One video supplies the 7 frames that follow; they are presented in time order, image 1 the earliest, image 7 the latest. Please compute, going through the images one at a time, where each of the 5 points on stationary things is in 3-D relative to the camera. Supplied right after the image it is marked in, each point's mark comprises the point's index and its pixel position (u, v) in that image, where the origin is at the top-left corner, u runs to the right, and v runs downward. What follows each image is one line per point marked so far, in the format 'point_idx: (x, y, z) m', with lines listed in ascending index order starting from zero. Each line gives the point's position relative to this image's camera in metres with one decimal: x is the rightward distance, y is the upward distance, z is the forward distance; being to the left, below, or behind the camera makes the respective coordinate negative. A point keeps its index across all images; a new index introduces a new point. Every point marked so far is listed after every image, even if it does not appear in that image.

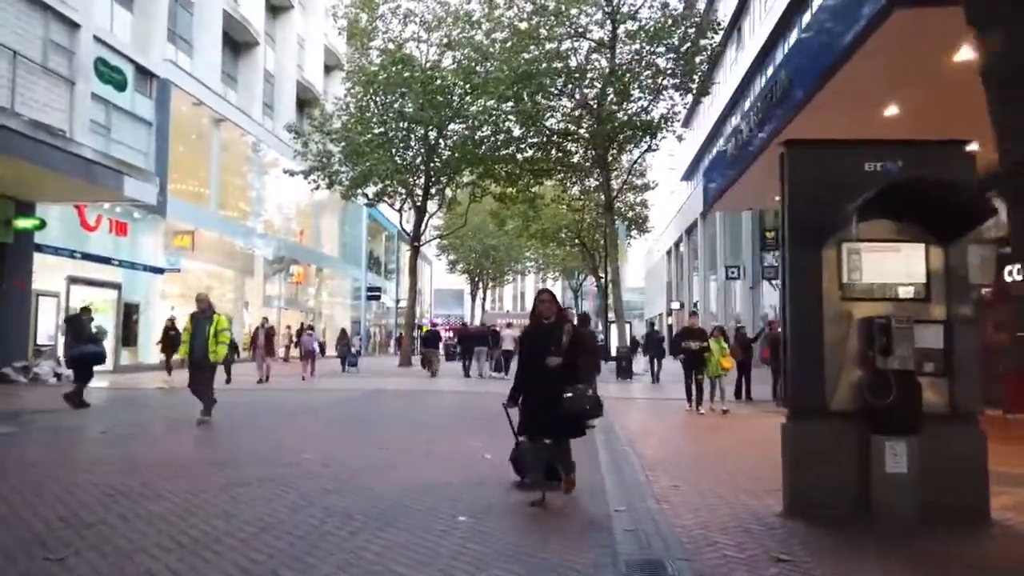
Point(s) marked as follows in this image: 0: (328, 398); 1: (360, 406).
0: (-4.7, -2.9, +18.4) m
1: (-3.5, -2.8, +17.0) m
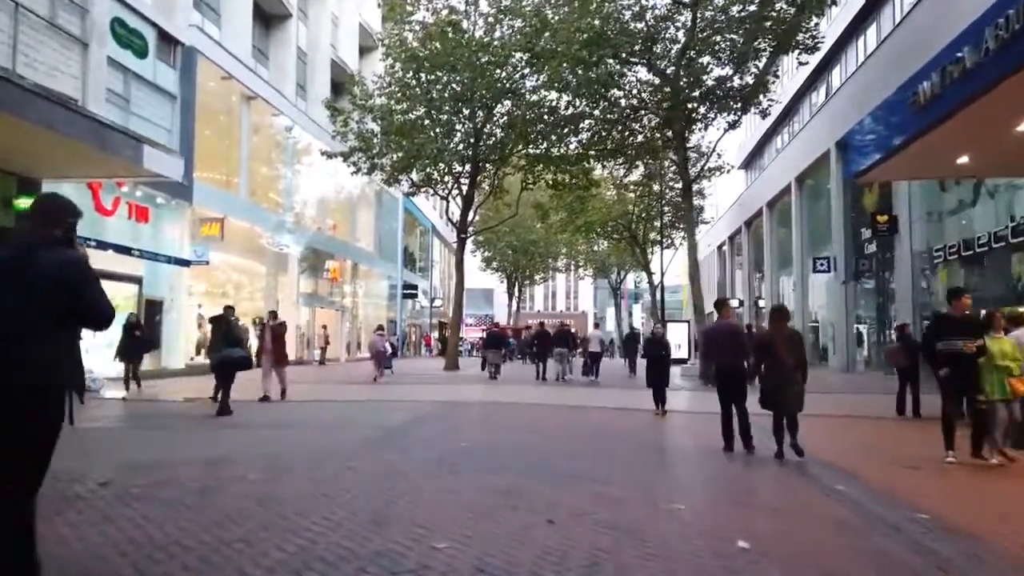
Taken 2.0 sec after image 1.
0: (-2.6, -2.7, +15.0) m
1: (-1.4, -2.6, +13.6) m
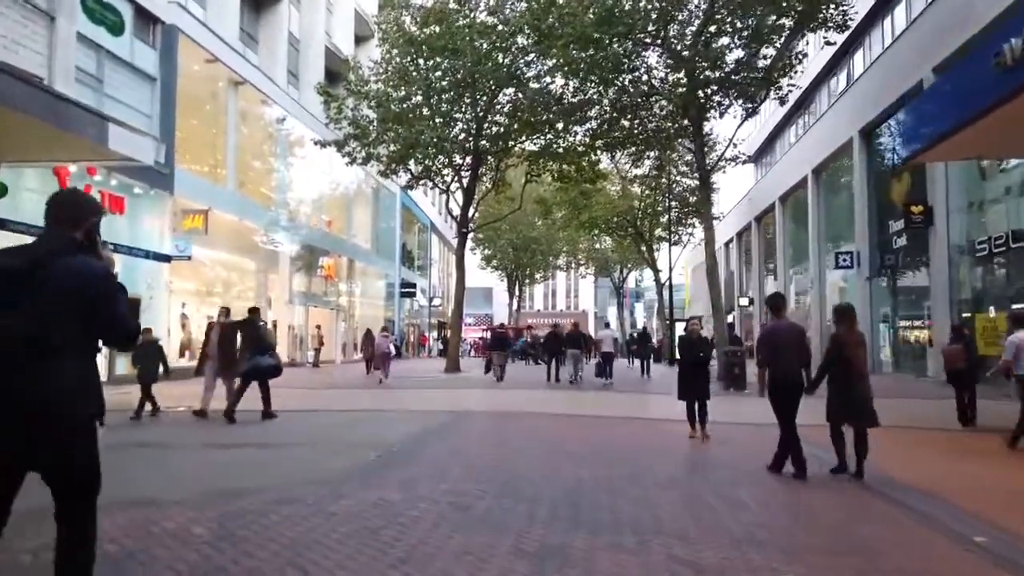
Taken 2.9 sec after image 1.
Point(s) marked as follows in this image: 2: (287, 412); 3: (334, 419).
0: (-2.4, -2.6, +13.3) m
1: (-1.2, -2.5, +11.8) m
2: (-5.2, -2.9, +16.6) m
3: (-3.7, -2.7, +14.8) m
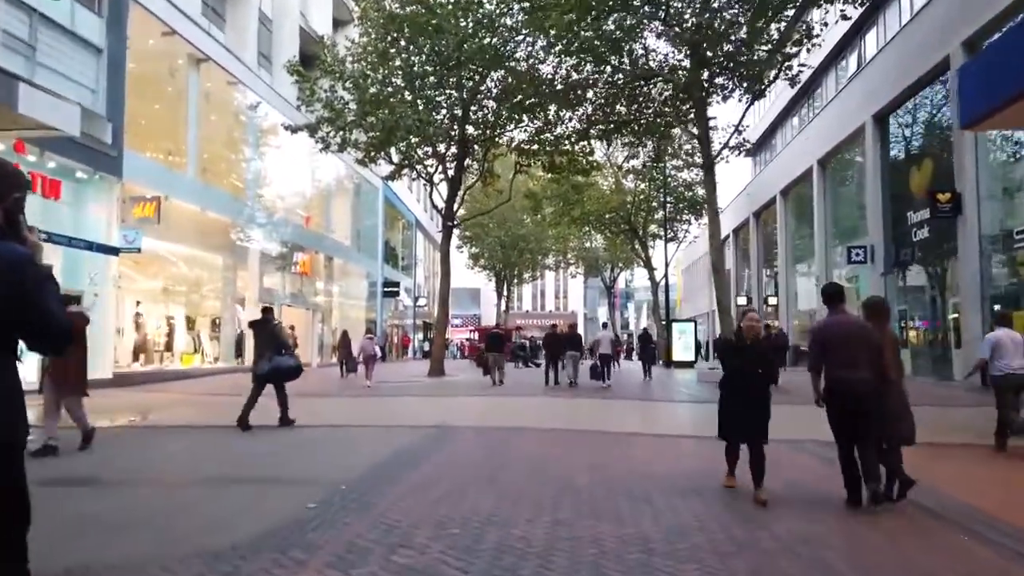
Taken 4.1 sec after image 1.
0: (-2.5, -2.5, +11.1) m
1: (-1.3, -2.4, +9.6) m
2: (-5.4, -2.8, +14.3) m
3: (-3.9, -2.6, +12.6) m
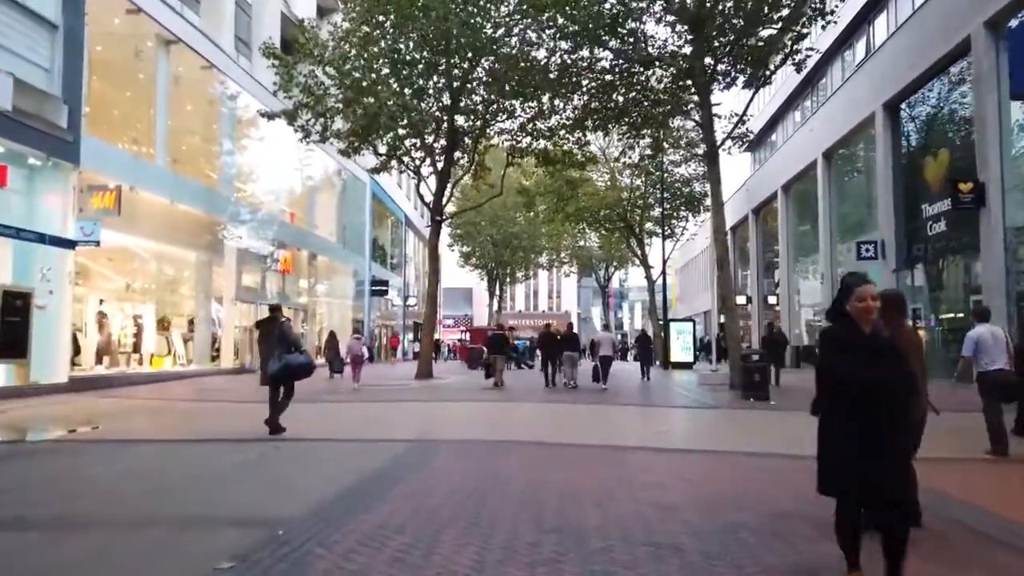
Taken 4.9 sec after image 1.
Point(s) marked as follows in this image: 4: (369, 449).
0: (-2.6, -2.4, +9.6) m
1: (-1.4, -2.3, +8.2) m
2: (-5.6, -2.7, +12.8) m
3: (-4.0, -2.5, +11.1) m
4: (-2.2, -2.4, +10.9) m
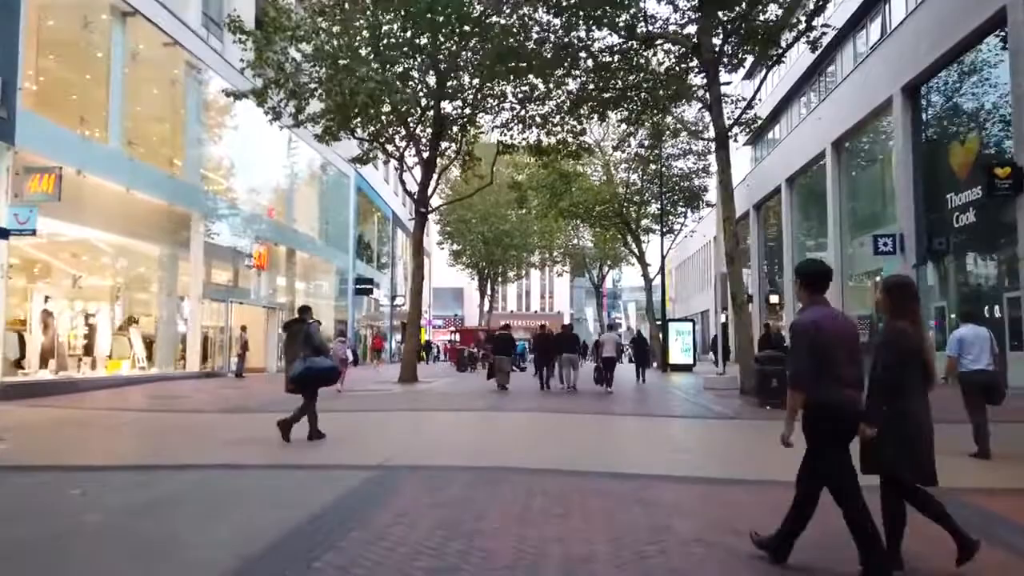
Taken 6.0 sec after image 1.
0: (-2.8, -2.2, +7.6) m
1: (-1.6, -2.1, +6.2) m
2: (-5.8, -2.6, +10.8) m
3: (-4.2, -2.4, +9.1) m
4: (-2.3, -2.3, +9.0) m
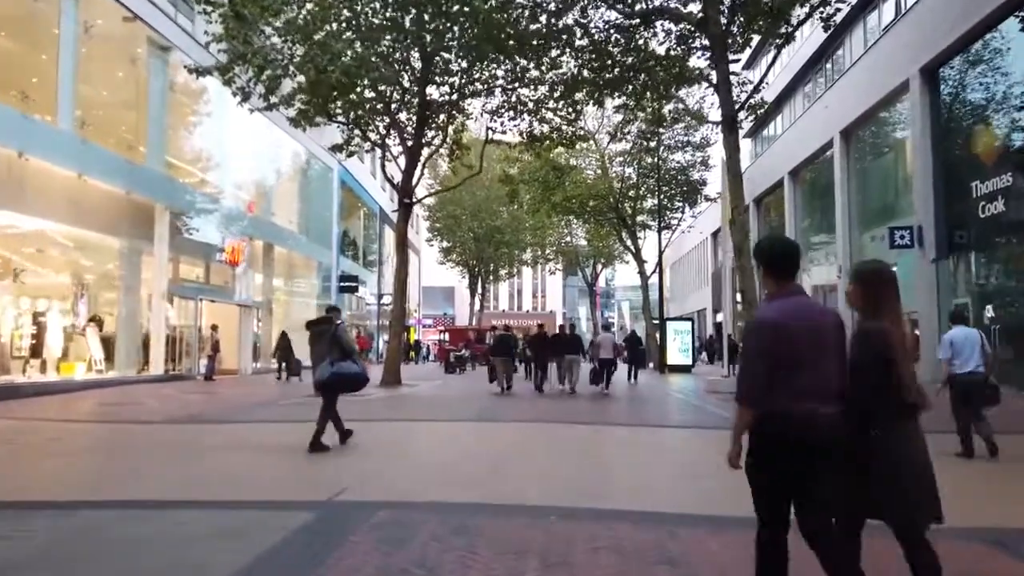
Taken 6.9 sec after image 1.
0: (-2.9, -2.1, +5.9) m
1: (-1.7, -2.0, +4.5) m
2: (-5.9, -2.5, +9.0) m
3: (-4.3, -2.3, +7.4) m
4: (-2.4, -2.2, +7.2) m
